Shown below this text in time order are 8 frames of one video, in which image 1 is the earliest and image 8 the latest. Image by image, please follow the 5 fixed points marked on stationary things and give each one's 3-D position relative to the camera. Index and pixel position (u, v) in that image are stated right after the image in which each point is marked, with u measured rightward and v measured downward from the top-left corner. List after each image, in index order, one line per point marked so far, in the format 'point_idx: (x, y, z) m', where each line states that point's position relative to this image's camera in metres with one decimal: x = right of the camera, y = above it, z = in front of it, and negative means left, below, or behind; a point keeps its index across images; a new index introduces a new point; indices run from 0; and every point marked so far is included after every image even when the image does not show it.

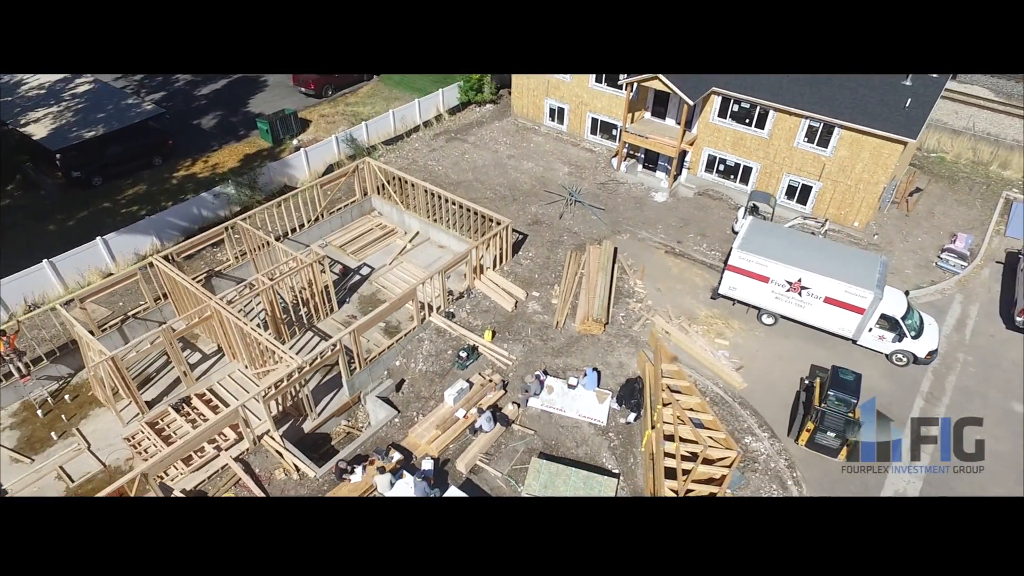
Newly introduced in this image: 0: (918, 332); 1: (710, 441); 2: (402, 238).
0: (+9.5, -1.0, +14.9) m
1: (+3.9, -2.9, +12.8) m
2: (-3.5, +1.6, +19.7) m
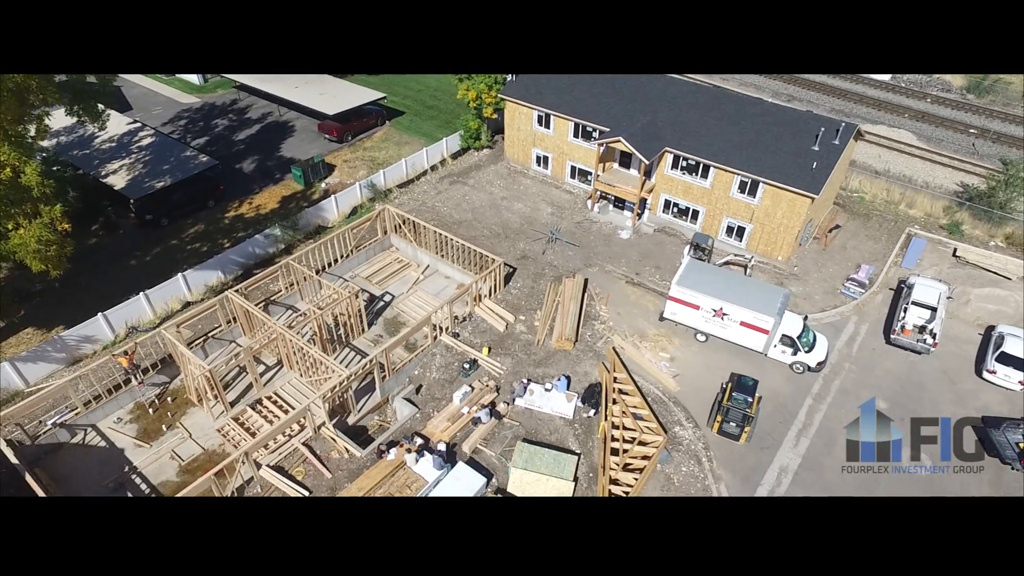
0: (+9.3, -1.8, +19.7) m
1: (+3.6, -3.7, +17.6) m
2: (-3.7, +0.7, +24.5) m
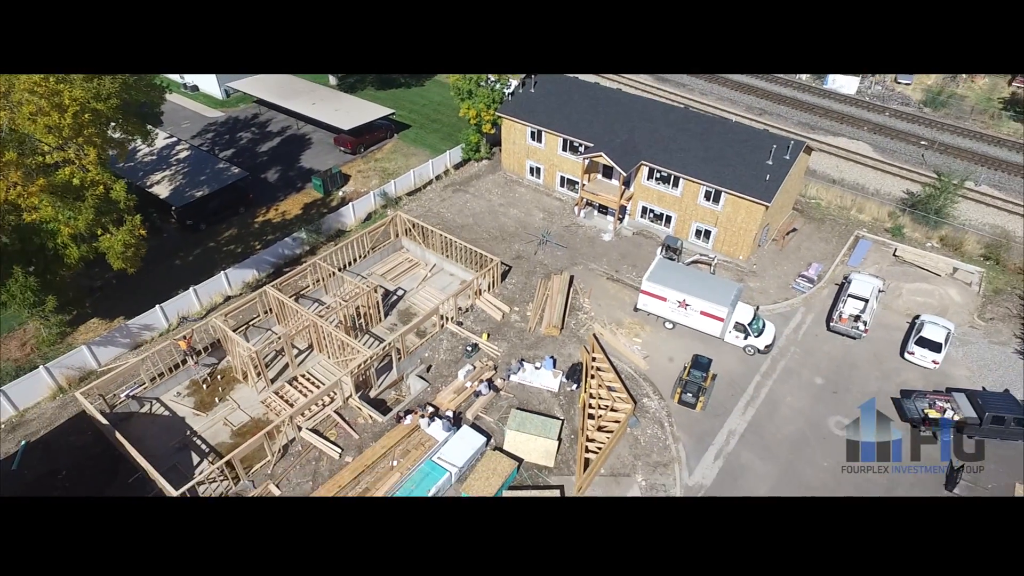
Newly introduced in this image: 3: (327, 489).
0: (+9.1, -1.6, +23.4) m
1: (+3.5, -3.6, +21.3) m
2: (-3.9, +0.9, +28.1) m
3: (-5.4, -5.8, +18.7) m
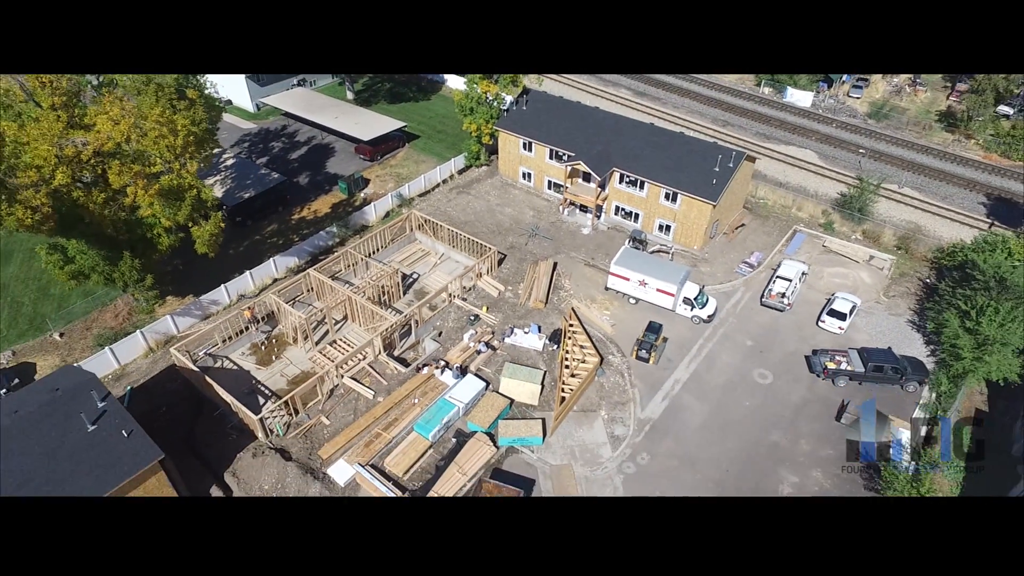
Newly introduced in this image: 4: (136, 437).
0: (+8.8, -0.8, +29.3) m
1: (+3.2, -2.7, +27.3) m
2: (-4.2, +1.7, +34.1) m
3: (-5.6, -5.0, +24.6) m
4: (-11.6, -4.6, +19.7) m
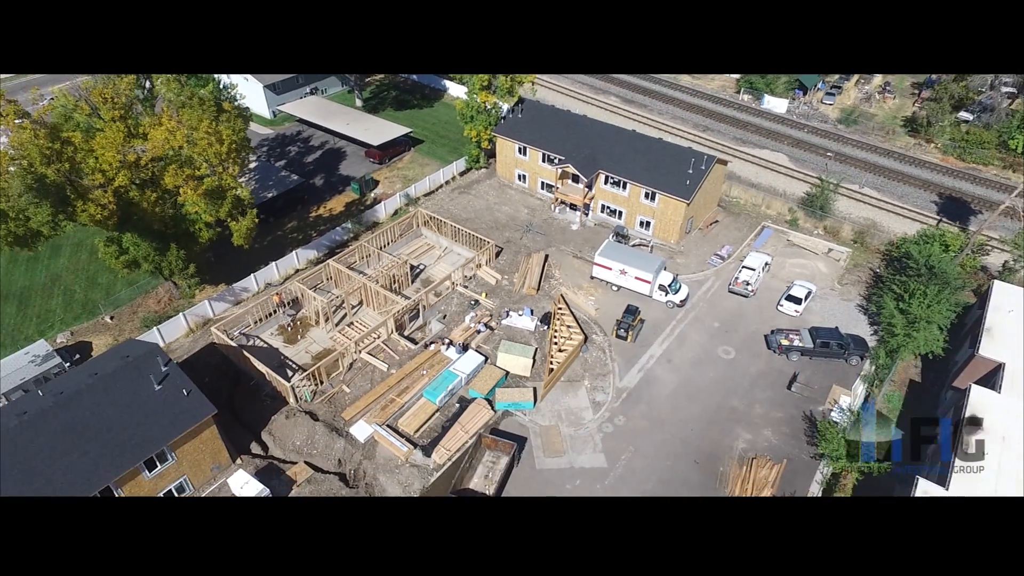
0: (+8.6, -0.2, +33.3) m
1: (+3.0, -2.1, +31.2) m
2: (-4.4, +2.3, +38.0) m
3: (-5.8, -4.4, +28.6) m
4: (-11.8, -4.0, +23.6) m
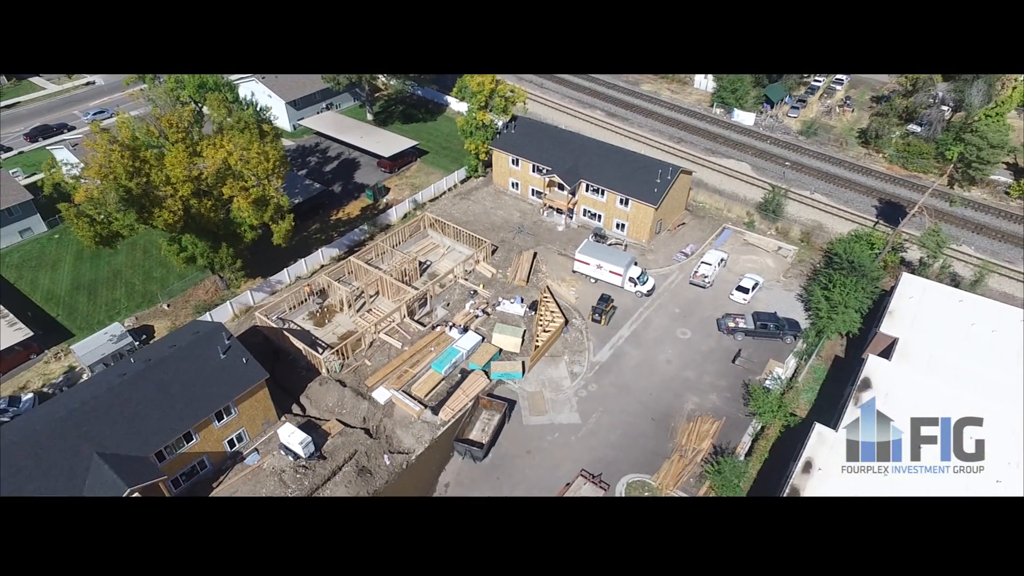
0: (+8.2, +0.3, +39.4) m
1: (+2.6, -1.6, +37.3) m
2: (-4.9, +2.8, +44.2) m
3: (-6.2, -4.0, +34.7) m
4: (-12.2, -3.5, +29.8) m
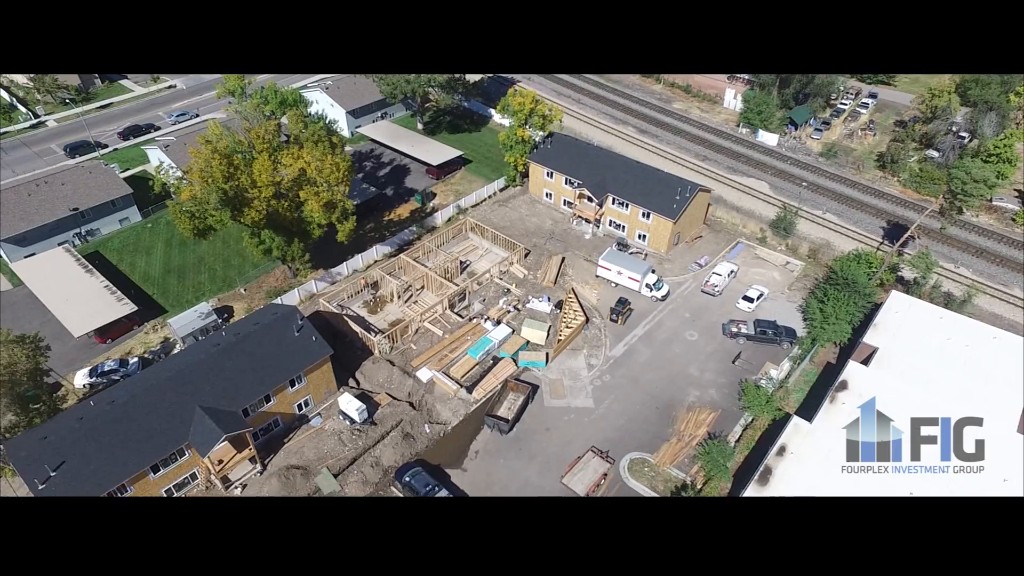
0: (+10.2, -0.1, +44.2) m
1: (+4.4, -1.8, +42.4) m
2: (-2.4, +3.0, +49.6) m
3: (-4.6, -3.7, +40.2) m
4: (-10.8, -2.9, +35.6) m
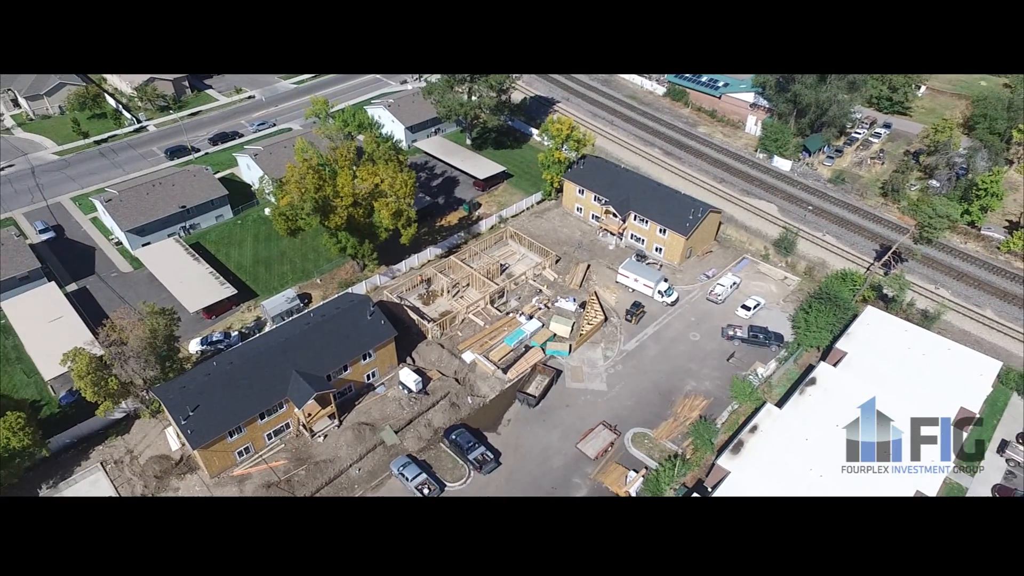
0: (+12.8, -0.6, +51.6) m
1: (+6.8, -2.0, +50.1) m
2: (+0.6, +3.0, +57.7) m
3: (-2.4, -3.5, +48.4) m
4: (-8.8, -2.5, +44.1) m
